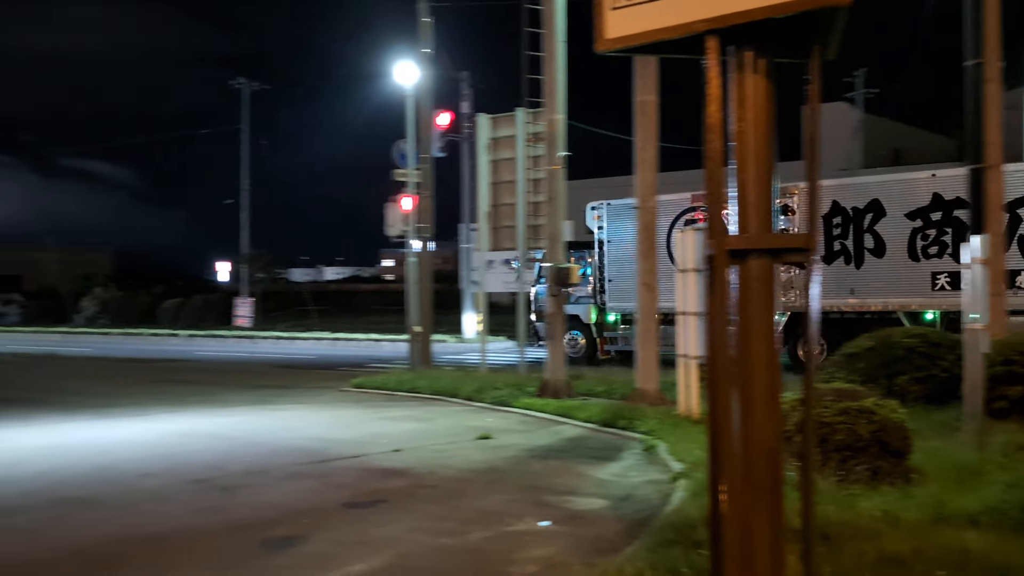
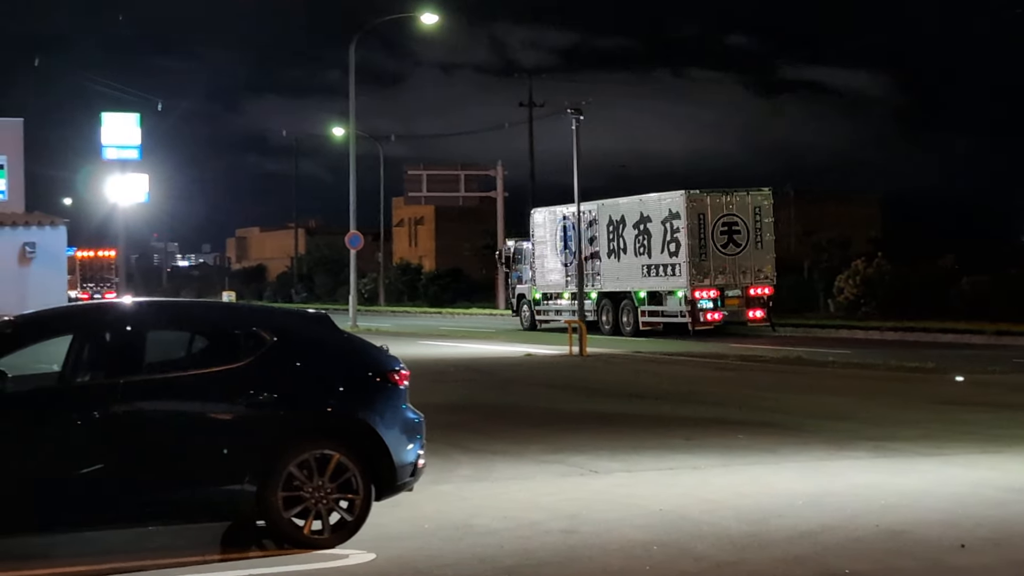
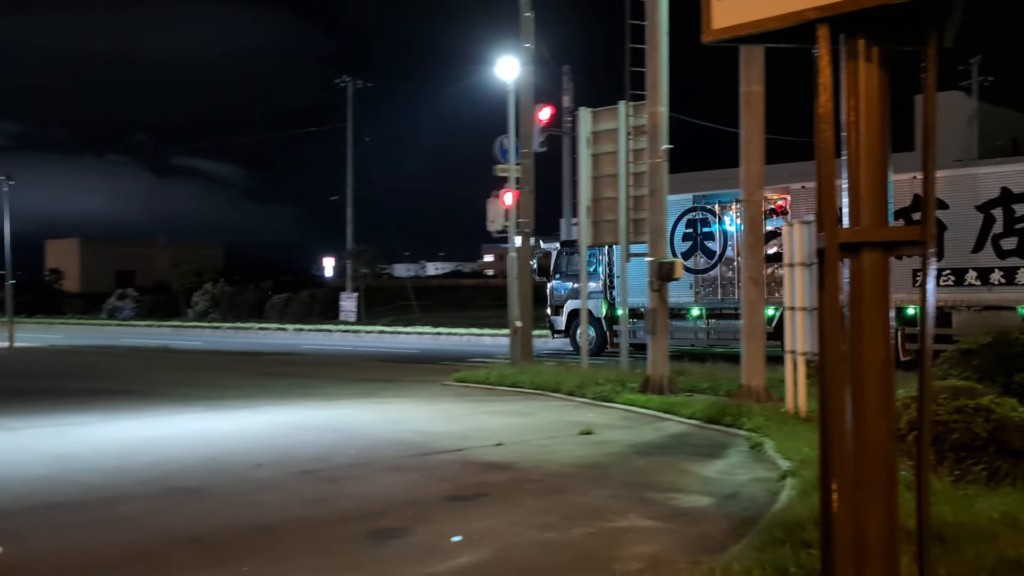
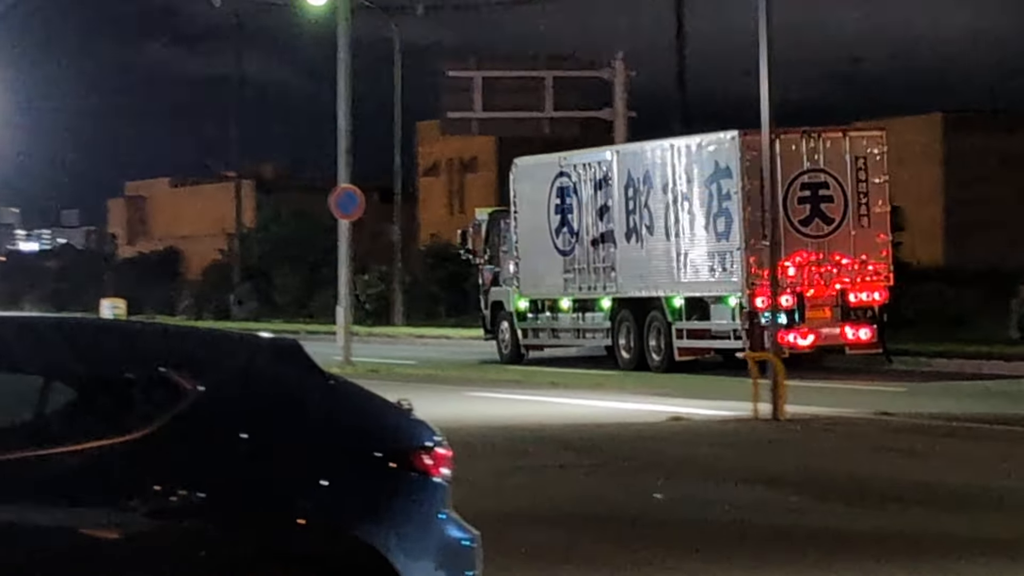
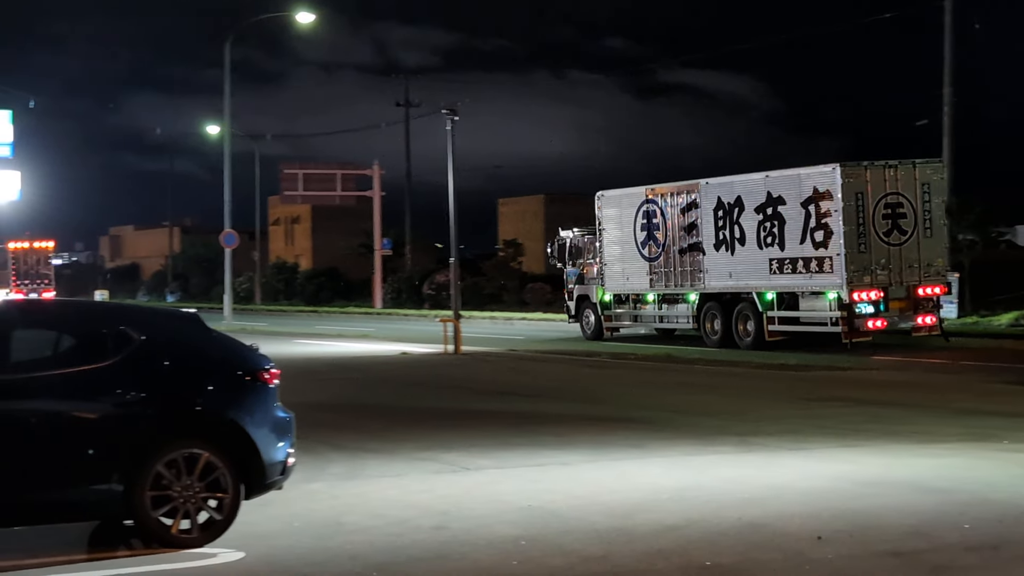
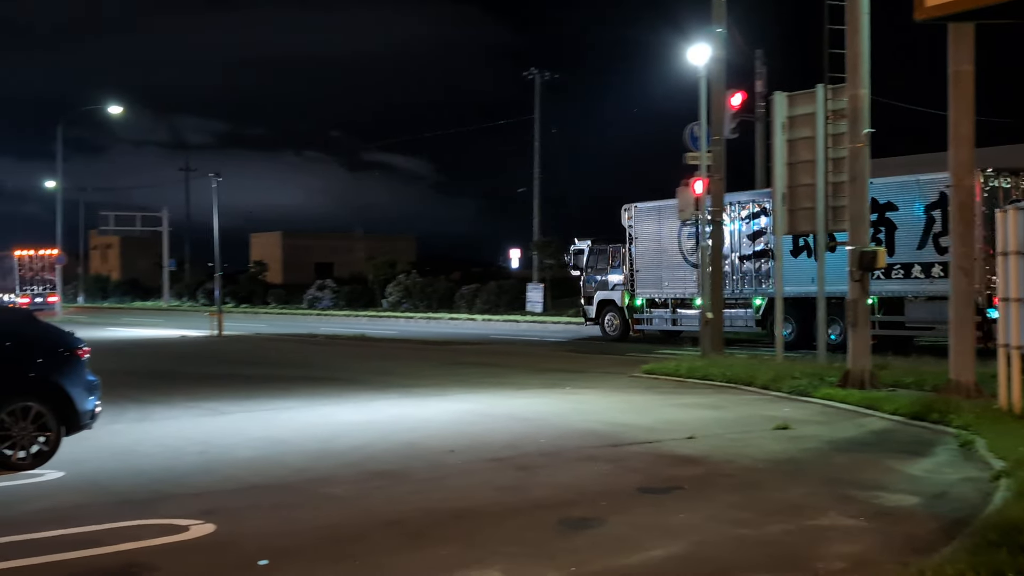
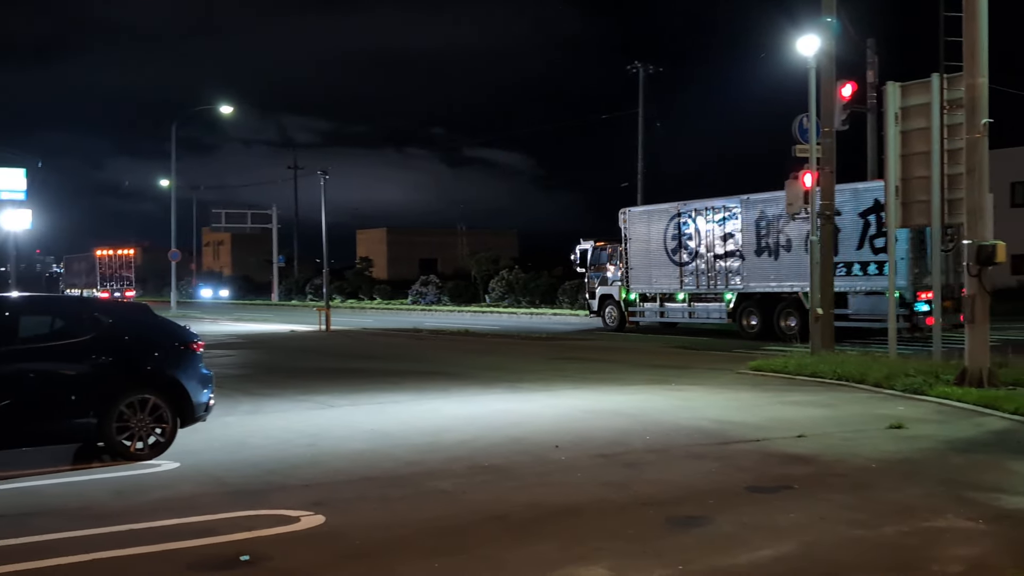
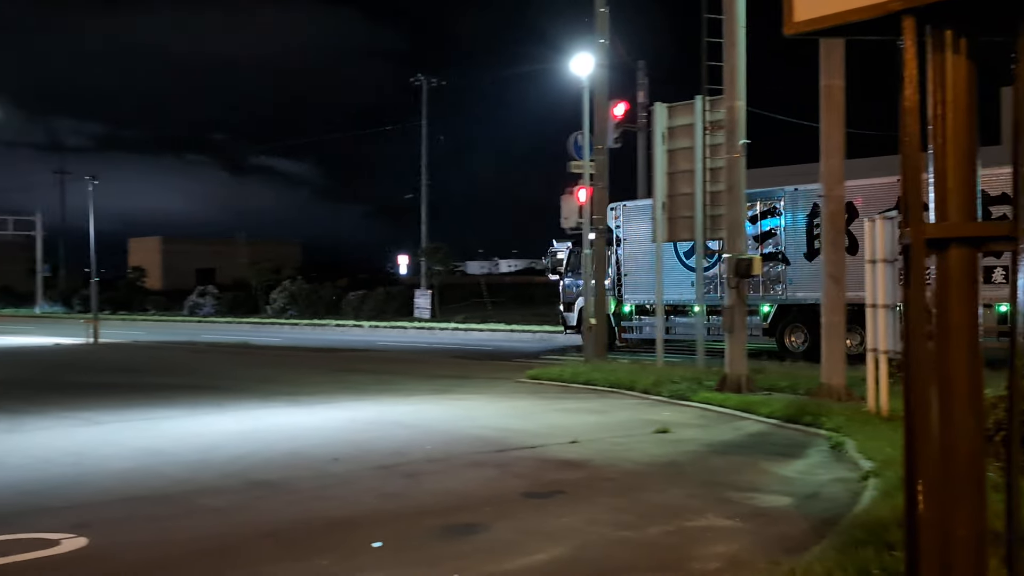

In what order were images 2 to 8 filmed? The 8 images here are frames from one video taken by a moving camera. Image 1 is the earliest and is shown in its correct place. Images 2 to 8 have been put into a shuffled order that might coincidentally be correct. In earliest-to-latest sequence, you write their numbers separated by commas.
3, 8, 6, 7, 5, 2, 4
